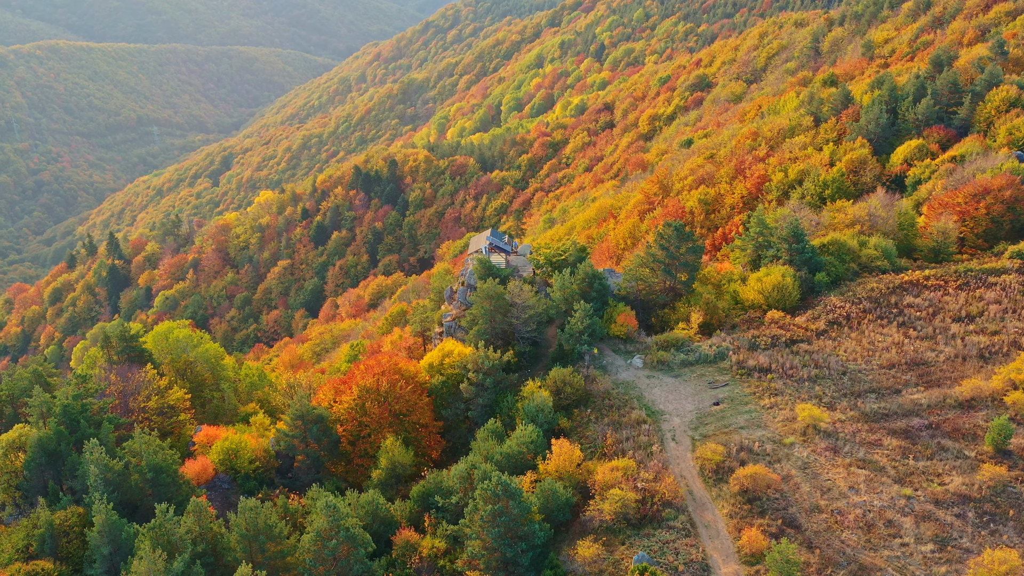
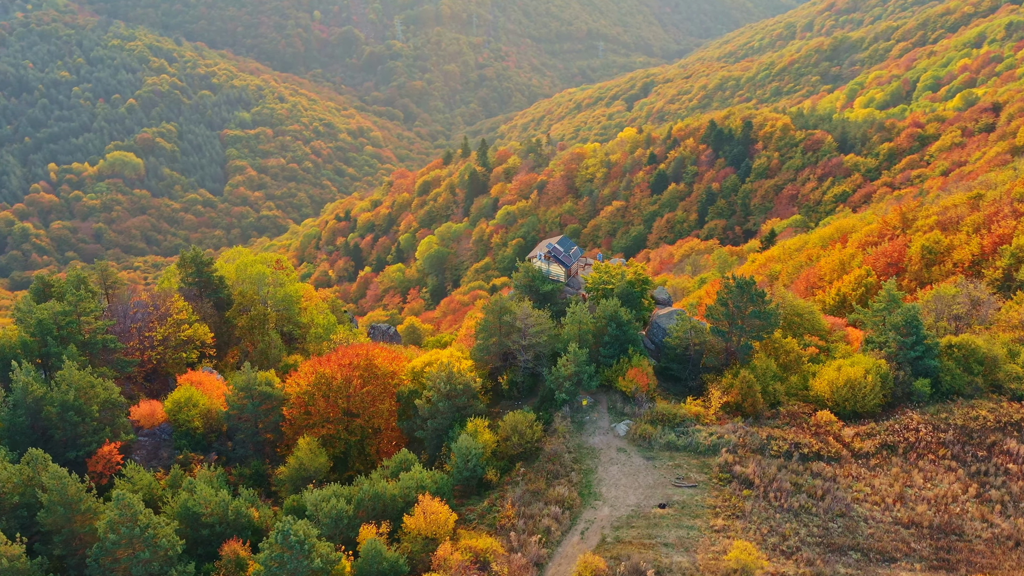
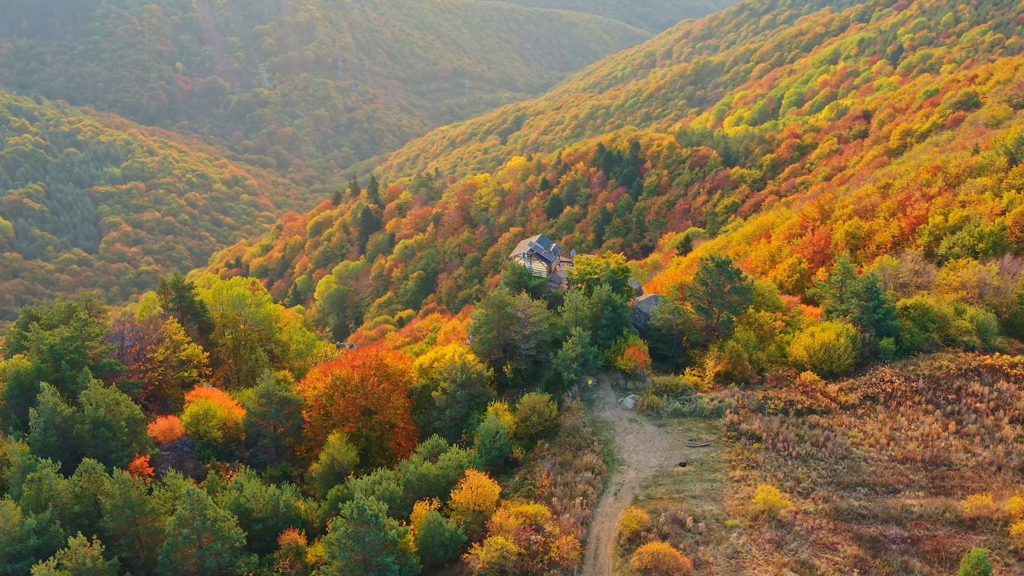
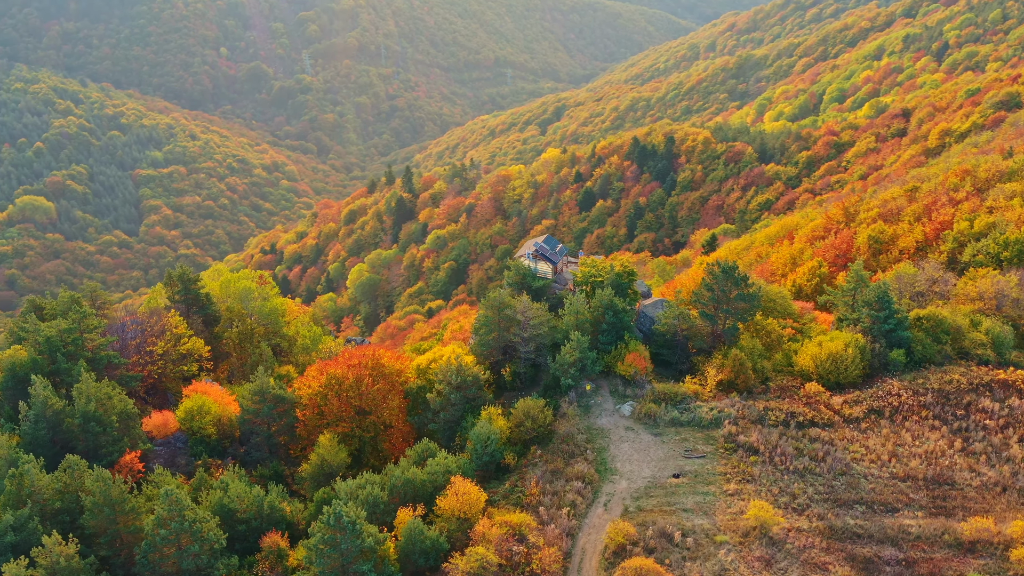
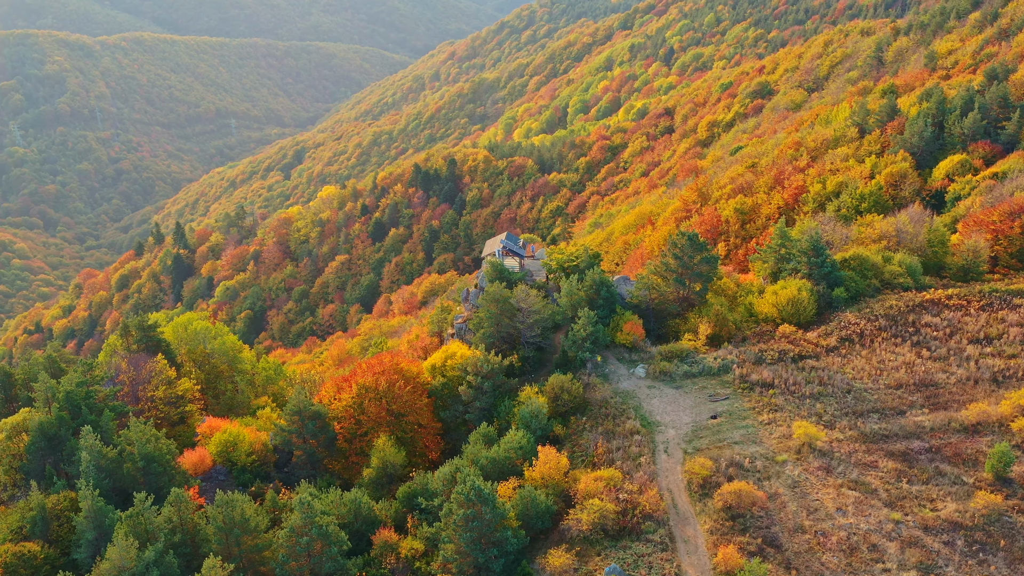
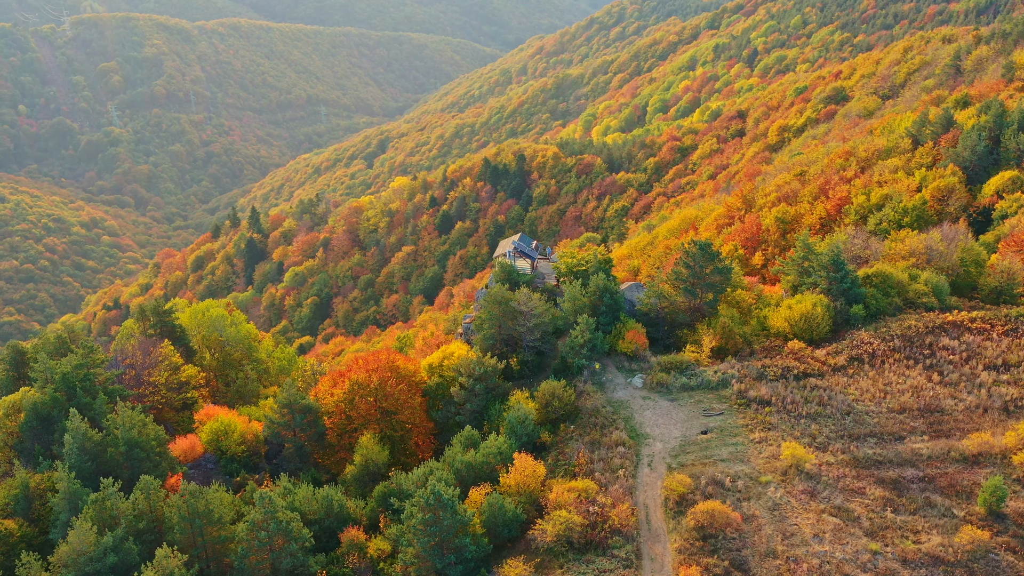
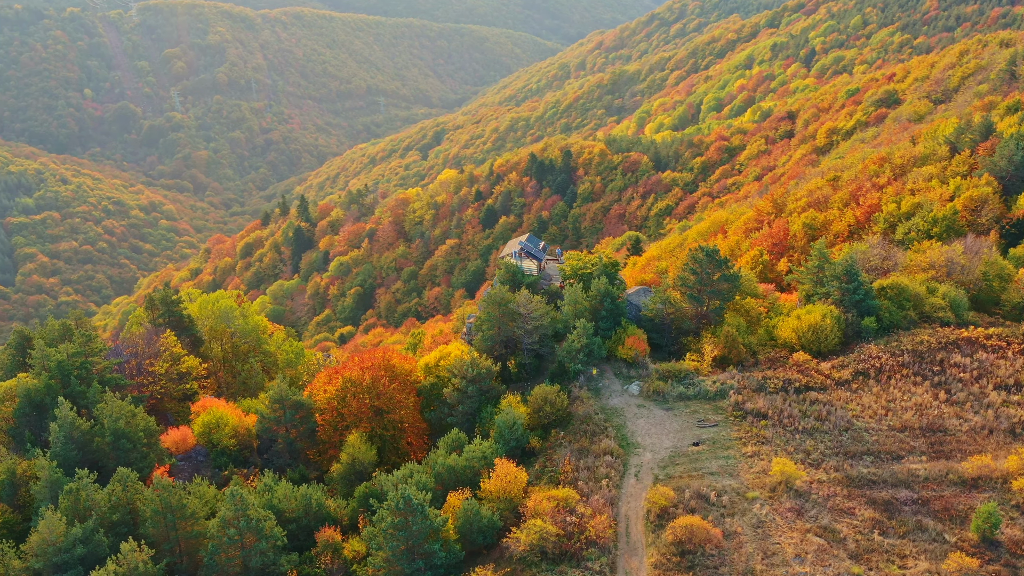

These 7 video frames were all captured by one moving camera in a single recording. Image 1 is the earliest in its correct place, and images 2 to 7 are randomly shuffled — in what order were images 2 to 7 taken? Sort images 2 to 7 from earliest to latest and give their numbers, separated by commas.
5, 6, 7, 3, 4, 2
